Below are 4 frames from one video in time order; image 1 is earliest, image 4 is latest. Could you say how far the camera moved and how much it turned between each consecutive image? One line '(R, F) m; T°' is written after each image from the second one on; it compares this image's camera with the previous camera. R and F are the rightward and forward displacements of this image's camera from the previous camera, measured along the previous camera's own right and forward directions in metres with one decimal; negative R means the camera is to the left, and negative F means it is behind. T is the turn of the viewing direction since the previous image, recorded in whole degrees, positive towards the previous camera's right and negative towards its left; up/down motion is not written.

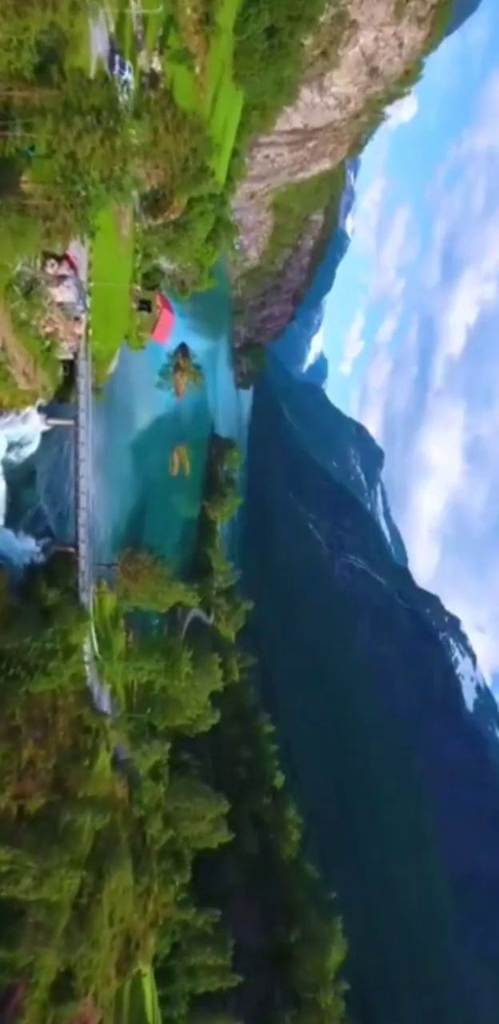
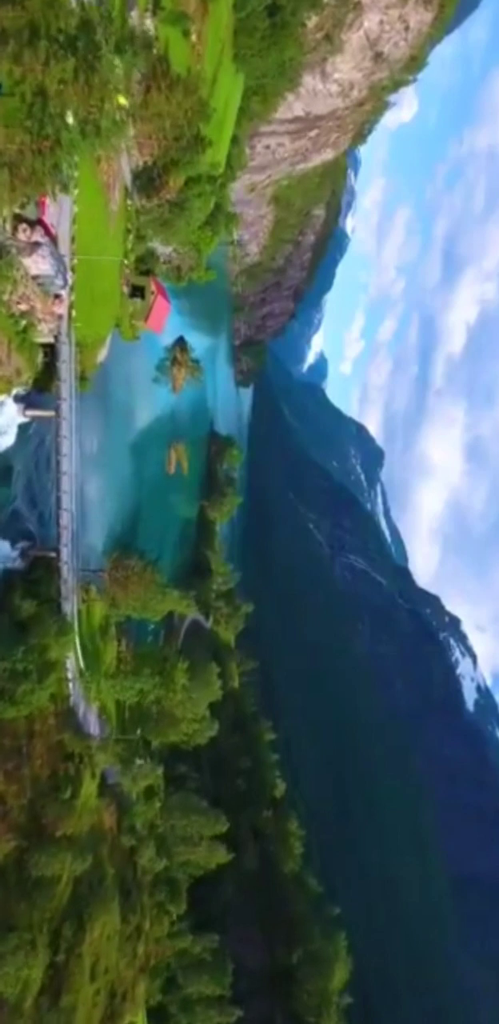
(0.0, +1.9) m; 0°
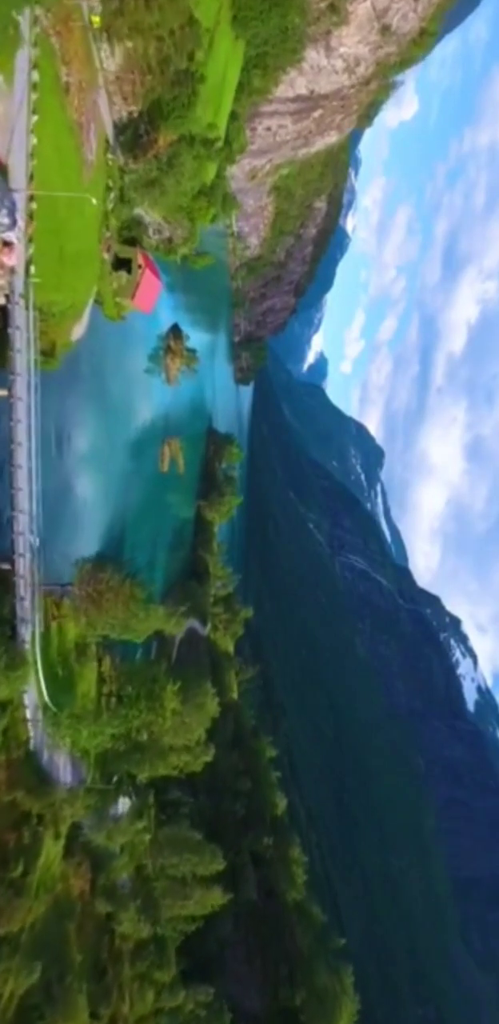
(0.0, +3.2) m; 0°
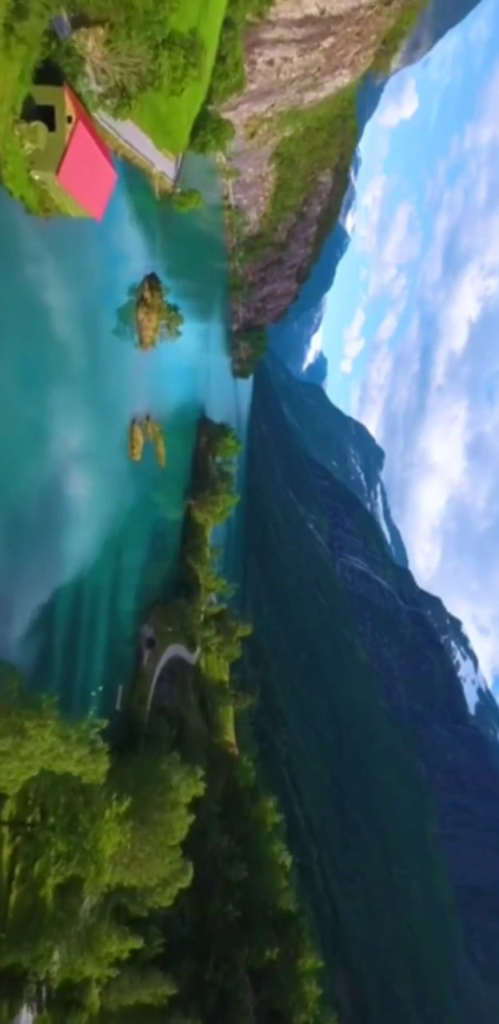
(+0.1, +9.6) m; 0°
